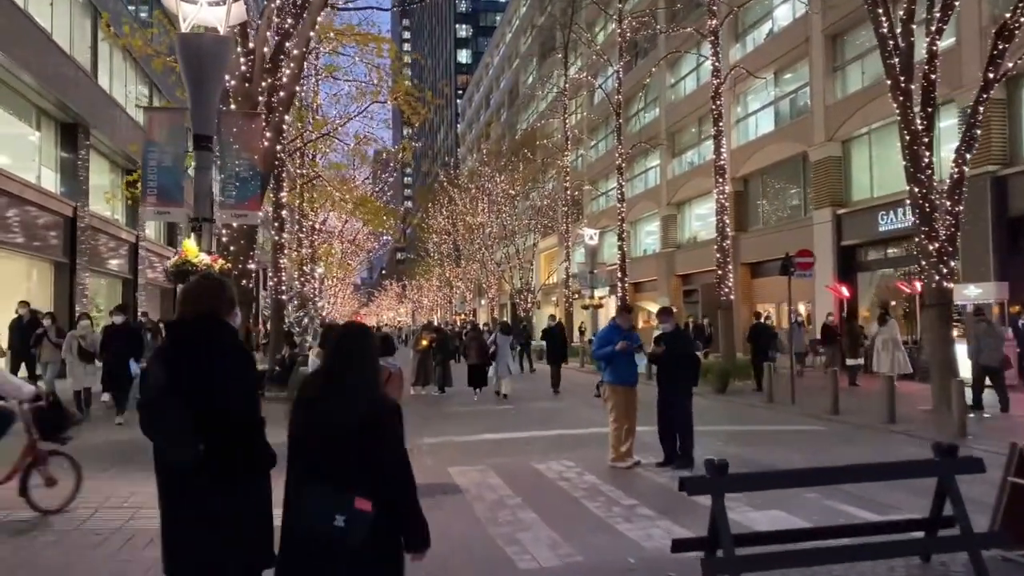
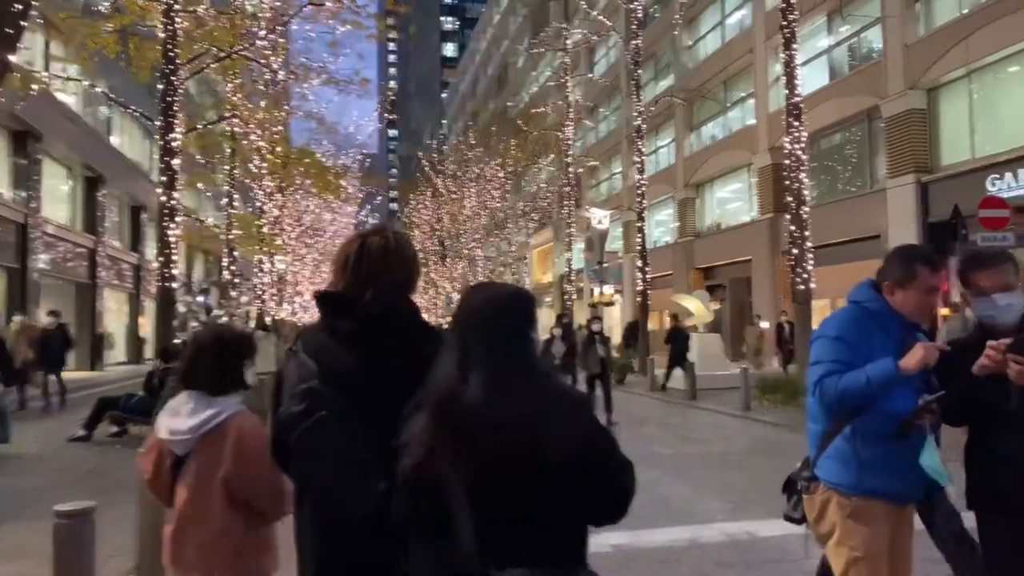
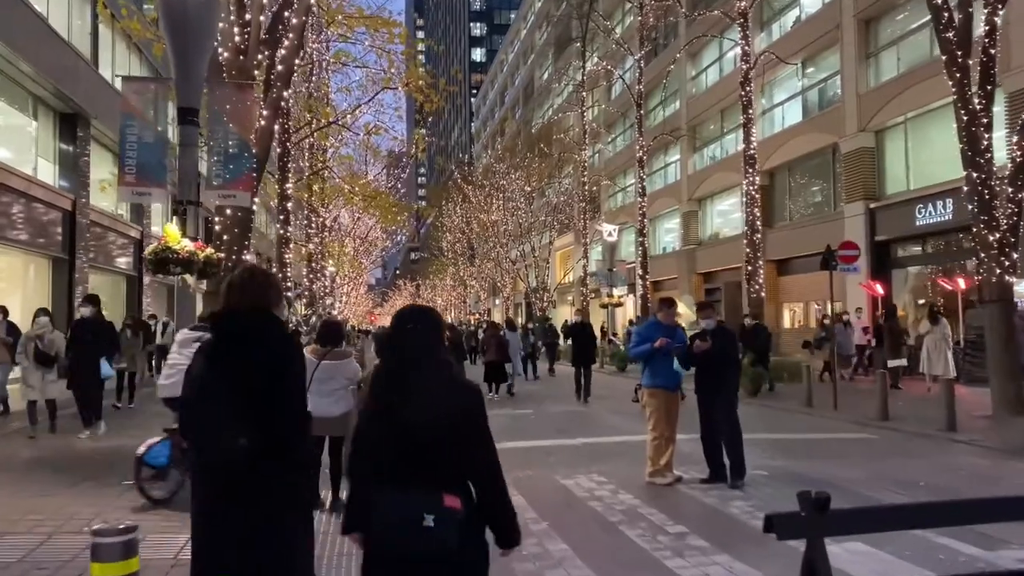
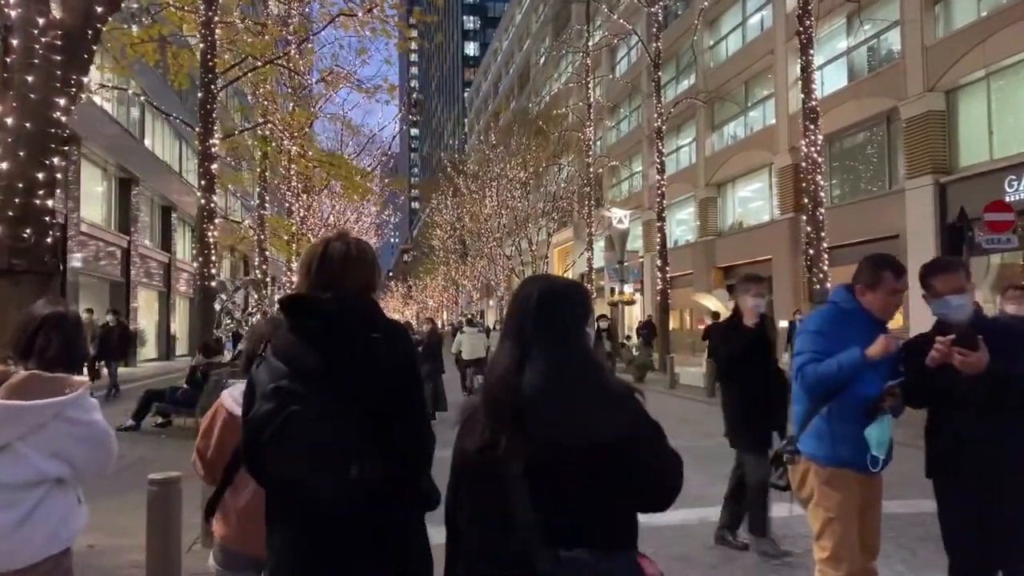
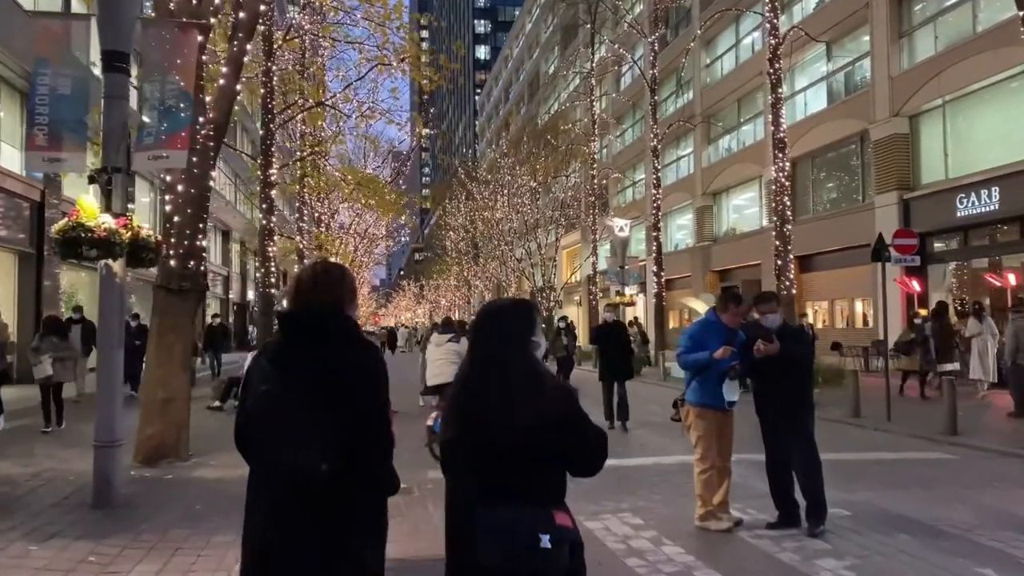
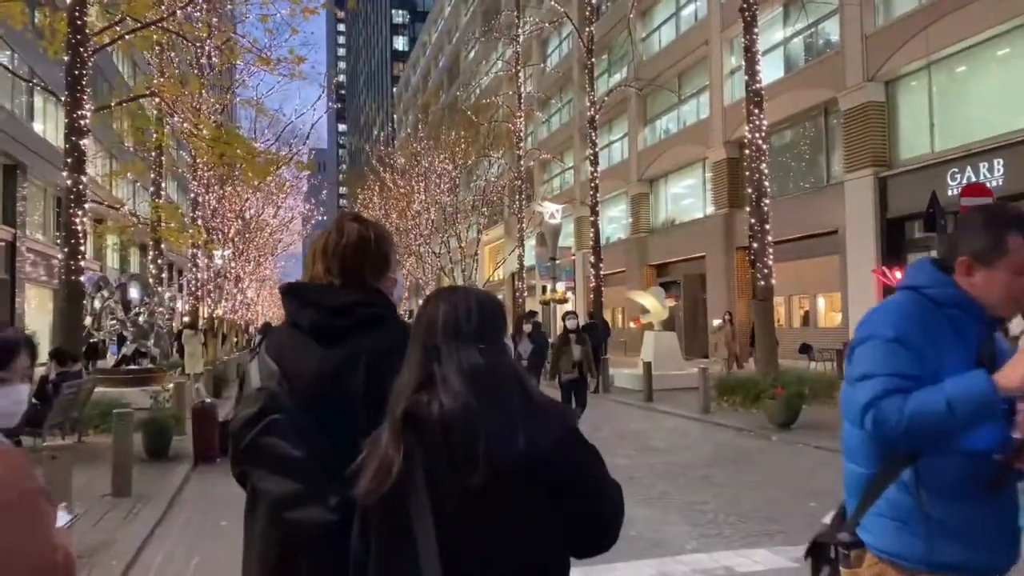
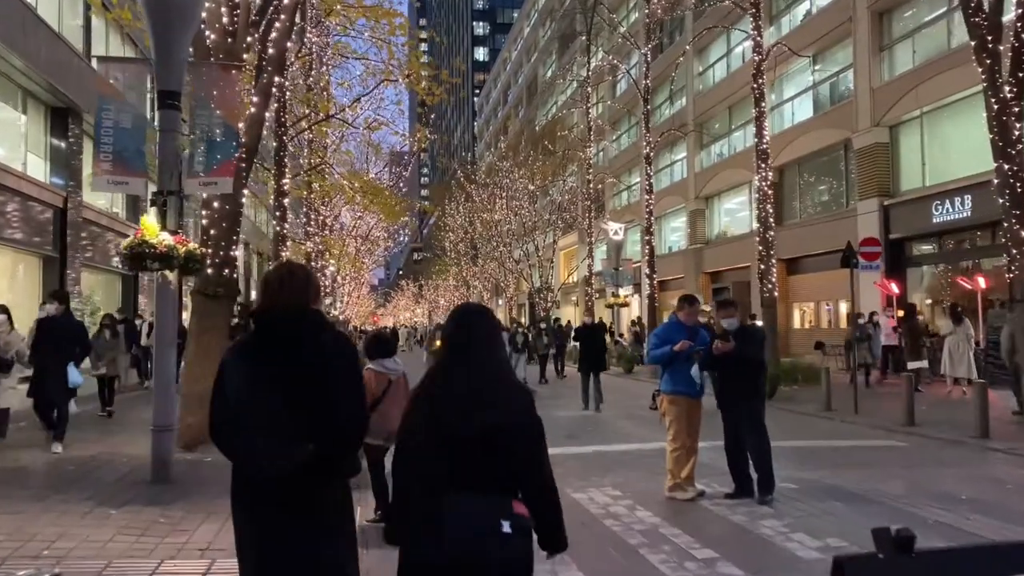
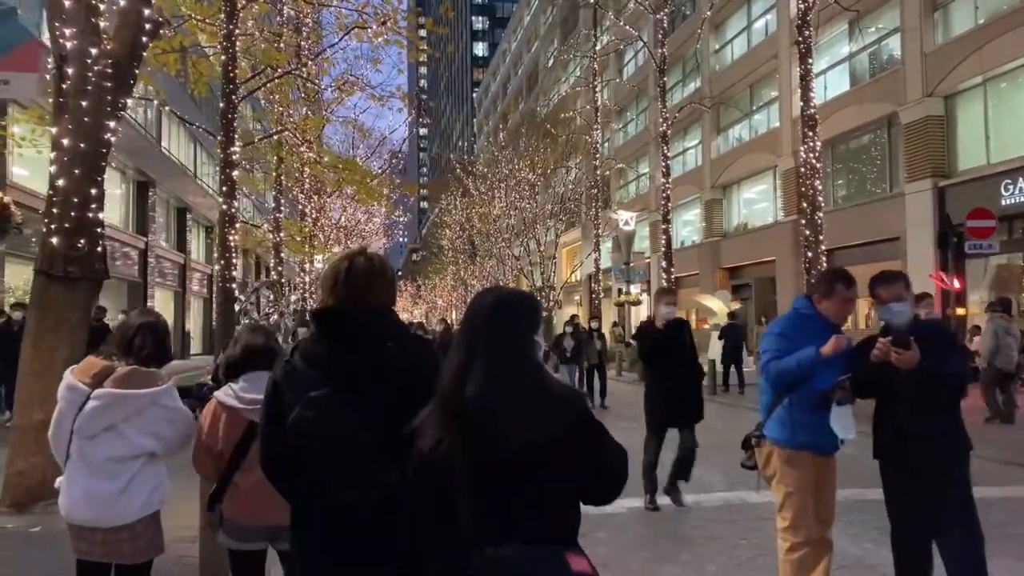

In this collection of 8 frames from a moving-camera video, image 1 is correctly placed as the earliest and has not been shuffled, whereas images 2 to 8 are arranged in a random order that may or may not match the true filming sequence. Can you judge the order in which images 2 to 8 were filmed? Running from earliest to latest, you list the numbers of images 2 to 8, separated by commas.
3, 7, 5, 8, 4, 2, 6
